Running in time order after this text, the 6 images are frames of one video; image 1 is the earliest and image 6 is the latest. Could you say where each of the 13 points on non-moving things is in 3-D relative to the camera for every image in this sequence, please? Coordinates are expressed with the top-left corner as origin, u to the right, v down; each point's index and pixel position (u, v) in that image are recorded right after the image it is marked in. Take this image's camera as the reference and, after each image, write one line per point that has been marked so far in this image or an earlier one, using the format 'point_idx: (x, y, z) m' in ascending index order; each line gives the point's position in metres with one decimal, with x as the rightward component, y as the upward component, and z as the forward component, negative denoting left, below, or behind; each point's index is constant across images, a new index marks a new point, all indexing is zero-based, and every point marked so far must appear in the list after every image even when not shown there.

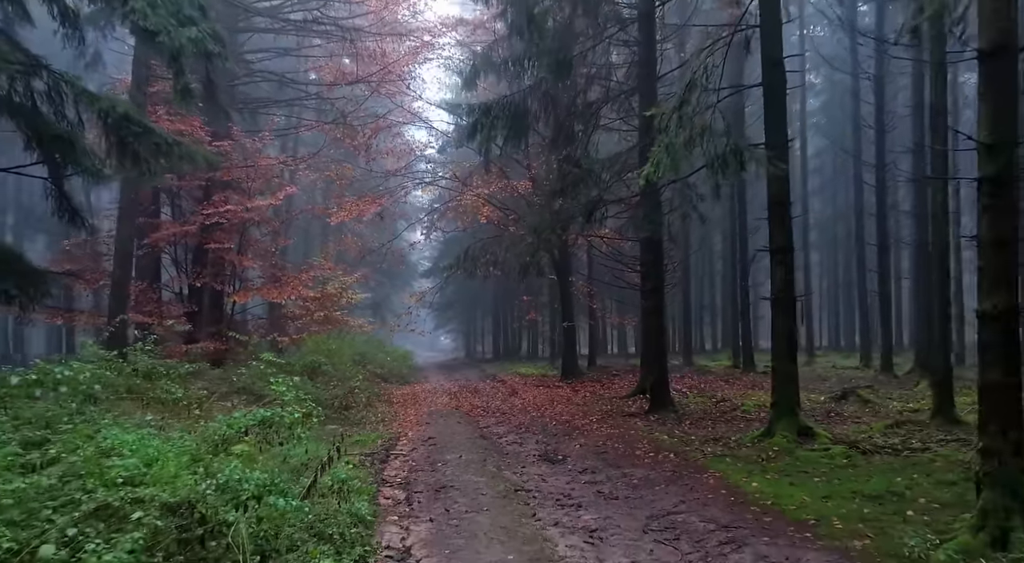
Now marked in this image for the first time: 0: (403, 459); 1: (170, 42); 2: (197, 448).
0: (-1.4, -2.3, +10.4) m
1: (-3.6, +2.5, +8.8) m
2: (-2.4, -1.2, +6.1) m
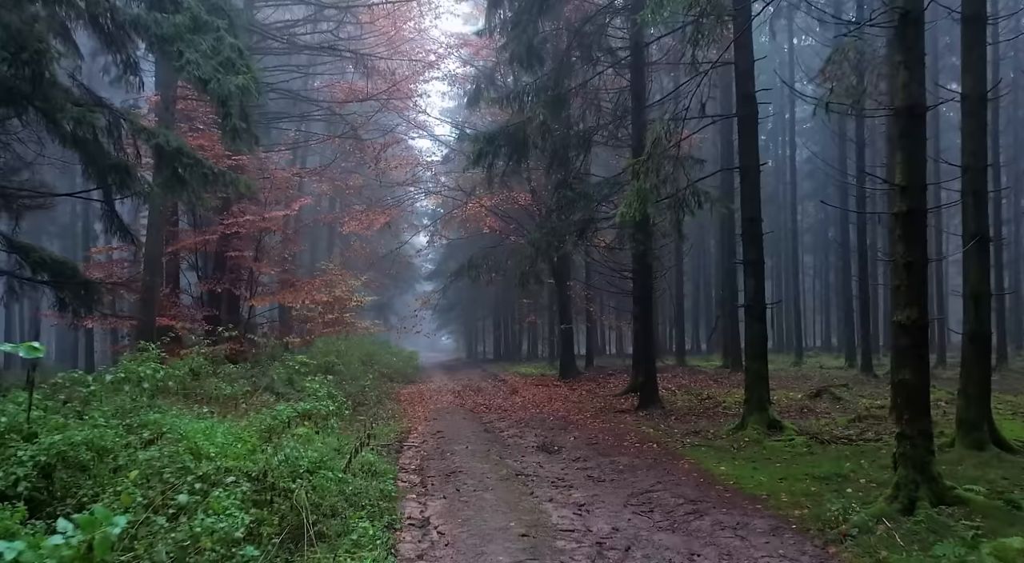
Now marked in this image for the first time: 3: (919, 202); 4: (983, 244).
0: (-1.4, -2.4, +11.8) m
1: (-3.6, +2.4, +10.2) m
2: (-2.4, -1.4, +7.5) m
3: (+3.6, +0.7, +7.2) m
4: (+5.7, +0.4, +9.7) m
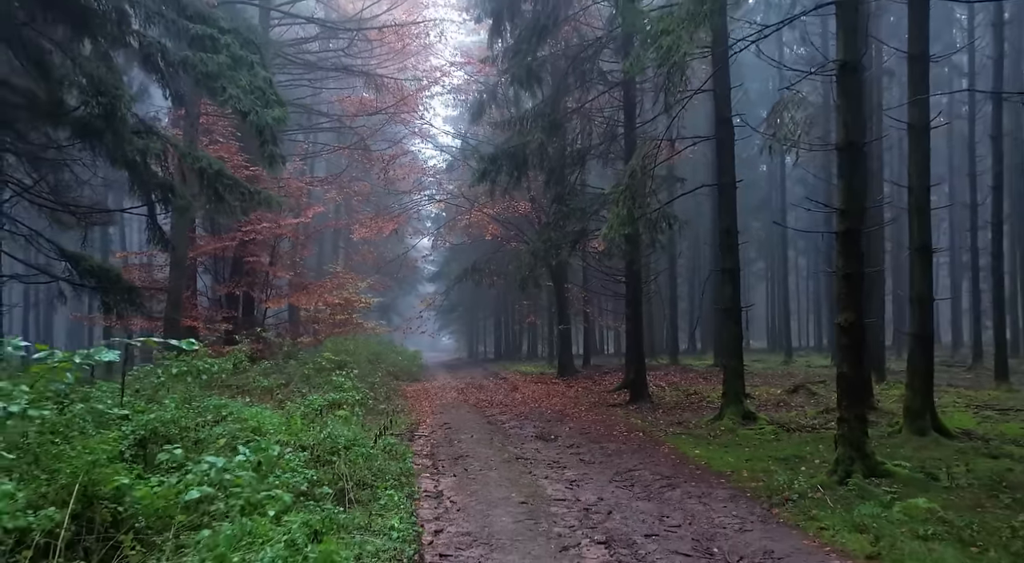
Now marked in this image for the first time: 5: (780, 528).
0: (-1.4, -2.5, +13.1) m
1: (-3.6, +2.3, +11.5) m
2: (-2.3, -1.5, +8.9) m
3: (+3.6, +0.6, +8.6) m
4: (+5.7, +0.4, +11.1) m
5: (+2.3, -2.1, +7.0) m
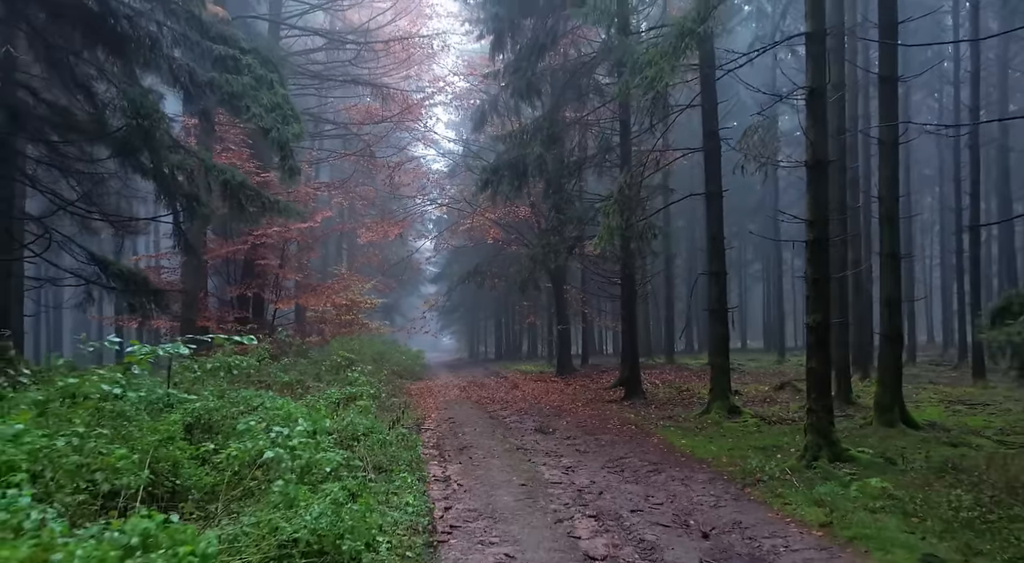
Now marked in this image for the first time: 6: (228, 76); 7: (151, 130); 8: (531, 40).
0: (-1.4, -2.6, +14.1) m
1: (-3.6, +2.3, +12.5) m
2: (-2.3, -1.5, +9.8) m
3: (+3.7, +0.6, +9.5) m
4: (+5.7, +0.3, +12.0) m
5: (+2.4, -2.2, +8.0) m
6: (-4.3, +3.1, +12.3) m
7: (-5.0, +2.1, +11.2) m
8: (+0.4, +4.9, +16.3) m
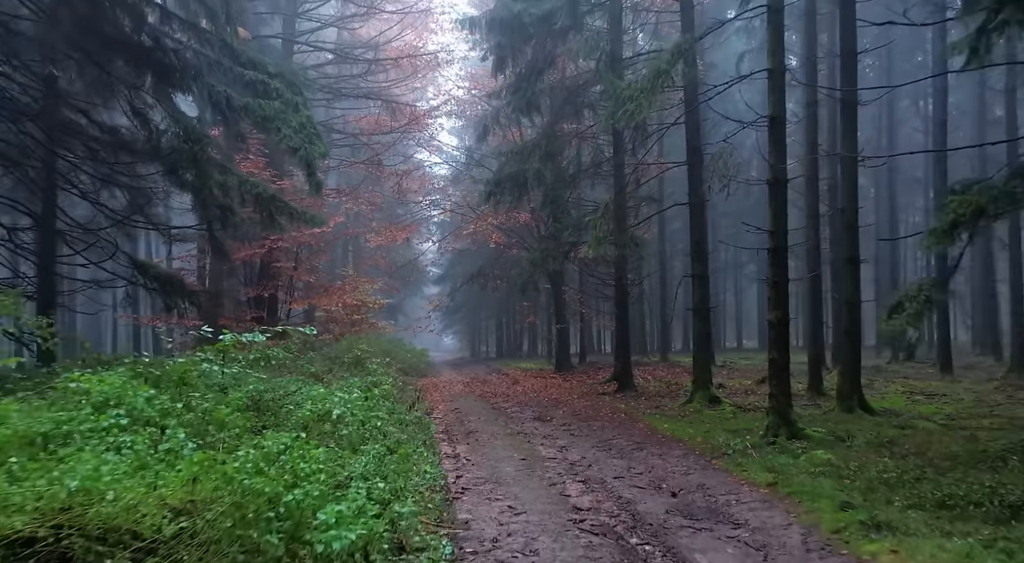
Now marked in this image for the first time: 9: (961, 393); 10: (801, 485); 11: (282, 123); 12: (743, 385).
0: (-1.4, -2.6, +15.6) m
1: (-3.6, +2.2, +14.0) m
2: (-2.3, -1.6, +11.3) m
3: (+3.7, +0.5, +11.0) m
4: (+5.7, +0.3, +13.5) m
5: (+2.4, -2.2, +9.5) m
6: (-4.3, +3.1, +13.8) m
7: (-5.0, +2.1, +12.7) m
8: (+0.4, +4.8, +17.8) m
9: (+9.2, -2.3, +16.5) m
10: (+2.9, -2.1, +8.2) m
11: (-4.0, +2.7, +13.8) m
12: (+5.7, -2.6, +19.8) m
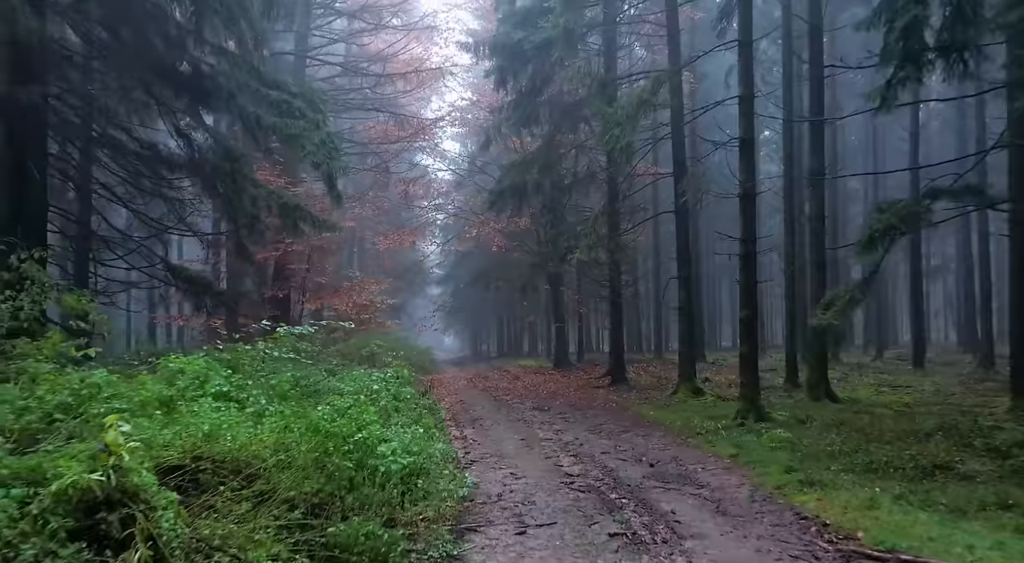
0: (-1.3, -2.6, +17.0) m
1: (-3.6, +2.2, +15.5) m
2: (-2.3, -1.6, +12.8) m
3: (+3.7, +0.5, +12.5) m
4: (+5.7, +0.2, +15.0) m
5: (+2.4, -2.2, +10.9) m
6: (-4.3, +3.1, +15.3) m
7: (-5.0, +2.0, +14.2) m
8: (+0.4, +4.8, +19.3) m
9: (+9.2, -2.3, +18.0) m
10: (+3.0, -2.1, +9.7) m
11: (-4.0, +2.7, +15.3) m
12: (+5.7, -2.6, +21.3) m
